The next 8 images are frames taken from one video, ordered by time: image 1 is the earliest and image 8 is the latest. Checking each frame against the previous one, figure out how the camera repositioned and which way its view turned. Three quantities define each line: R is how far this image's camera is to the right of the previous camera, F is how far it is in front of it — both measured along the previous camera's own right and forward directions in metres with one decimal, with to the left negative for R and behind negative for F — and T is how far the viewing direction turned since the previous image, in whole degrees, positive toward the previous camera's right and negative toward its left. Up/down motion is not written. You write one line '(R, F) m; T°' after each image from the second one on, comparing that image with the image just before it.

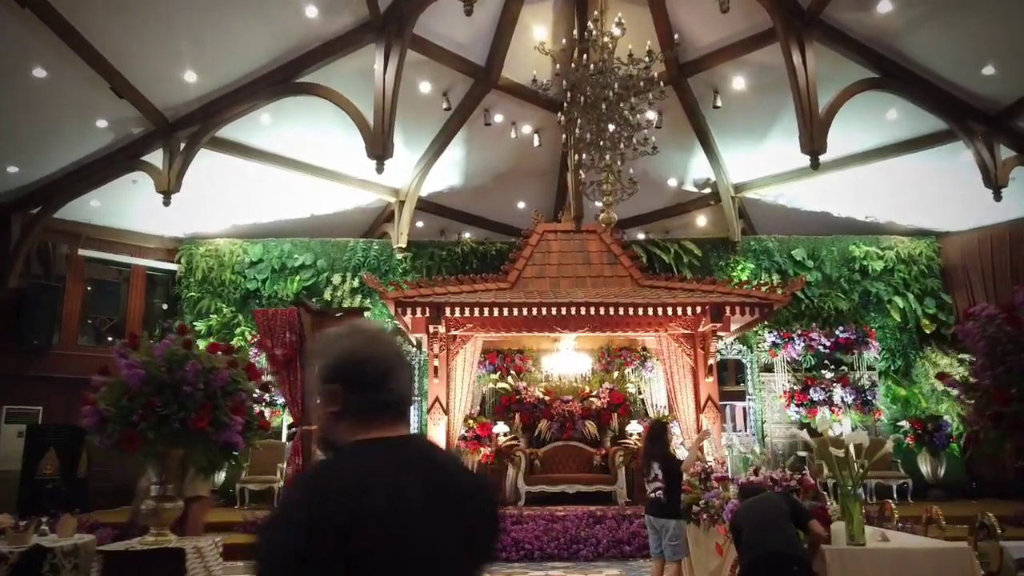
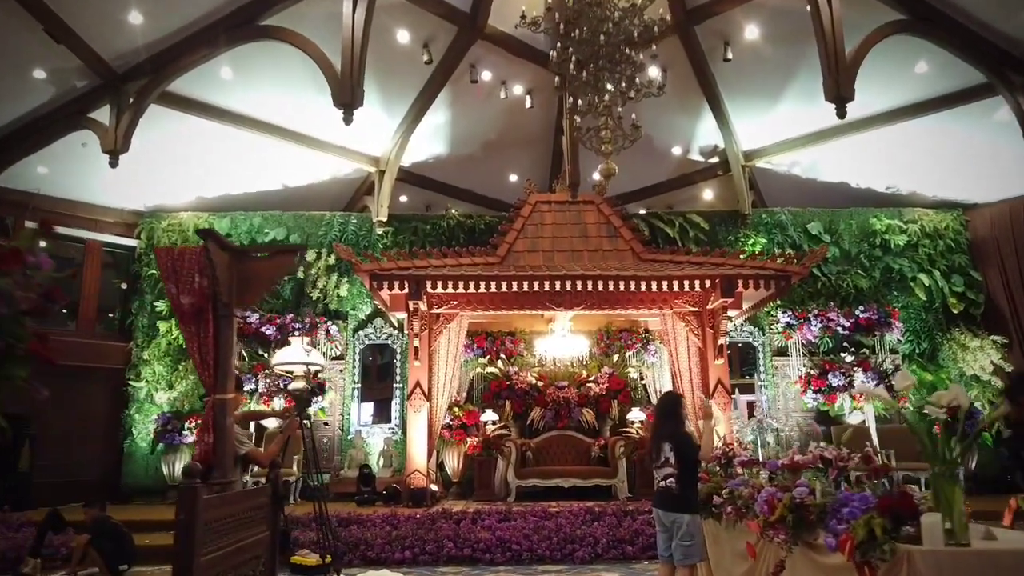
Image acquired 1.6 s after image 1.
(+0.1, +0.9) m; 0°
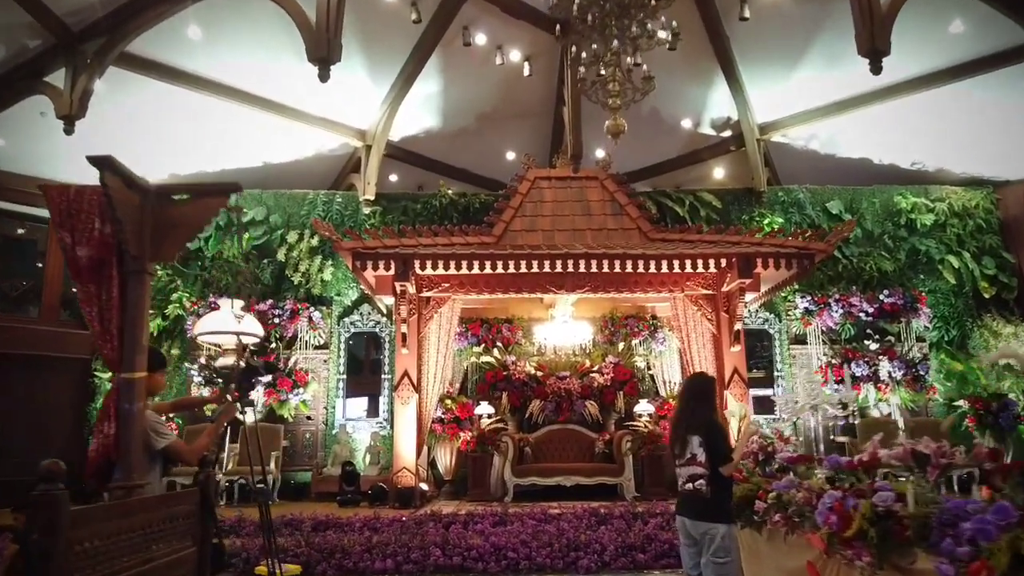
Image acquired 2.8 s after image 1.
(0.0, +0.7) m; 0°
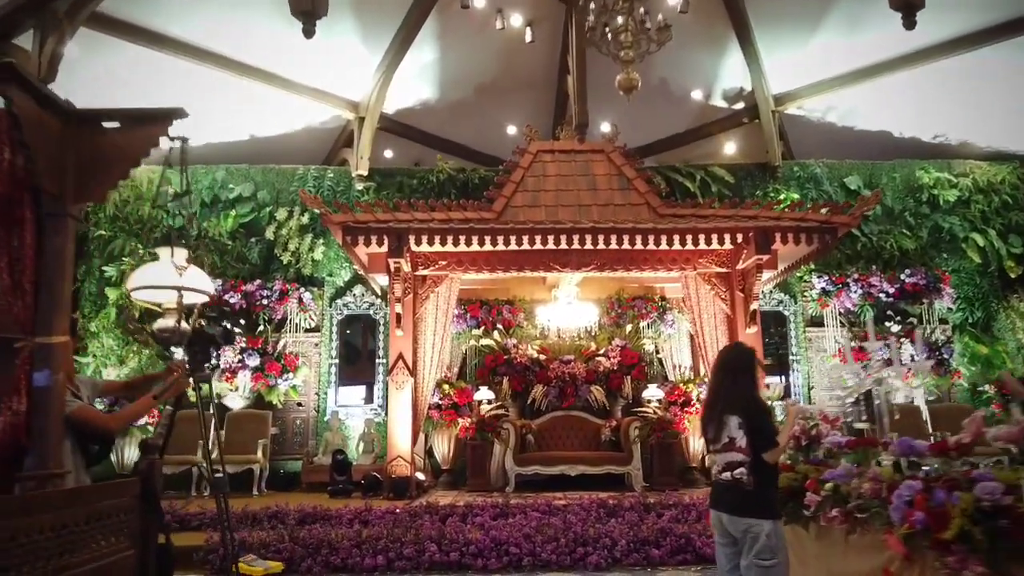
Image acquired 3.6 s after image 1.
(0.0, +0.5) m; 0°
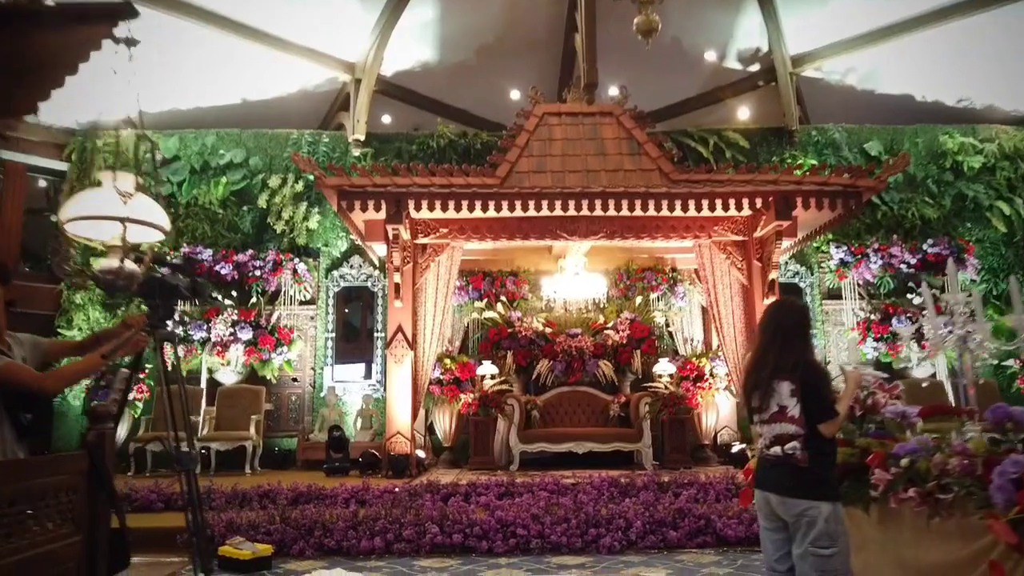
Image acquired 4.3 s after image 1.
(0.0, +0.4) m; 0°
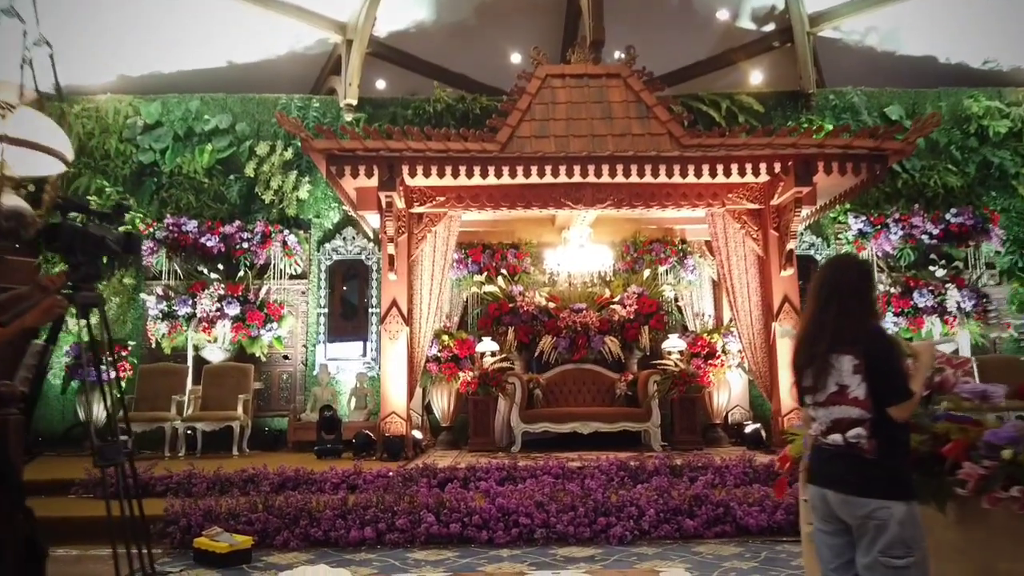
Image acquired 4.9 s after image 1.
(0.0, +0.4) m; 0°
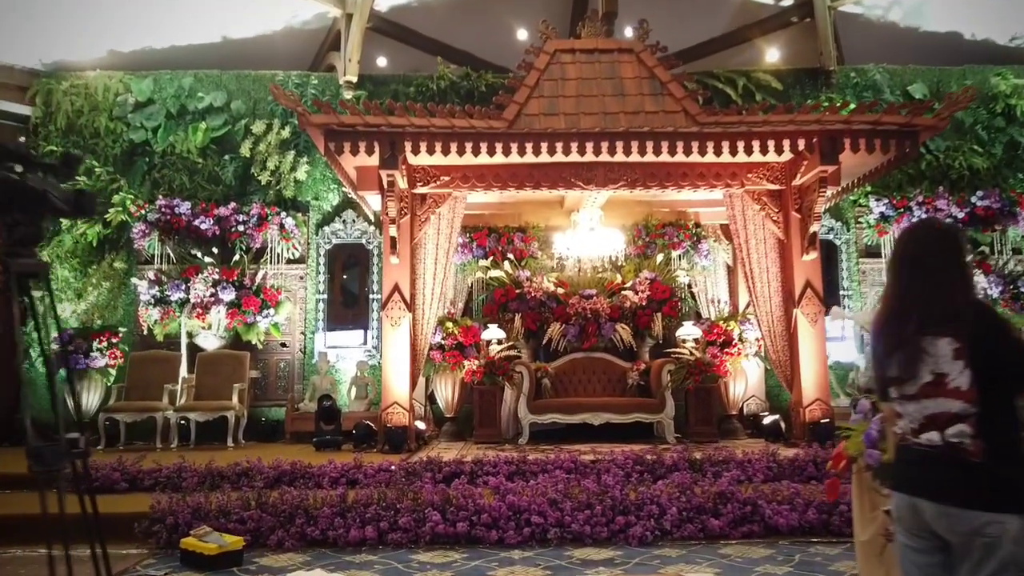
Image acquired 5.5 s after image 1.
(-0.1, +0.3) m; 0°
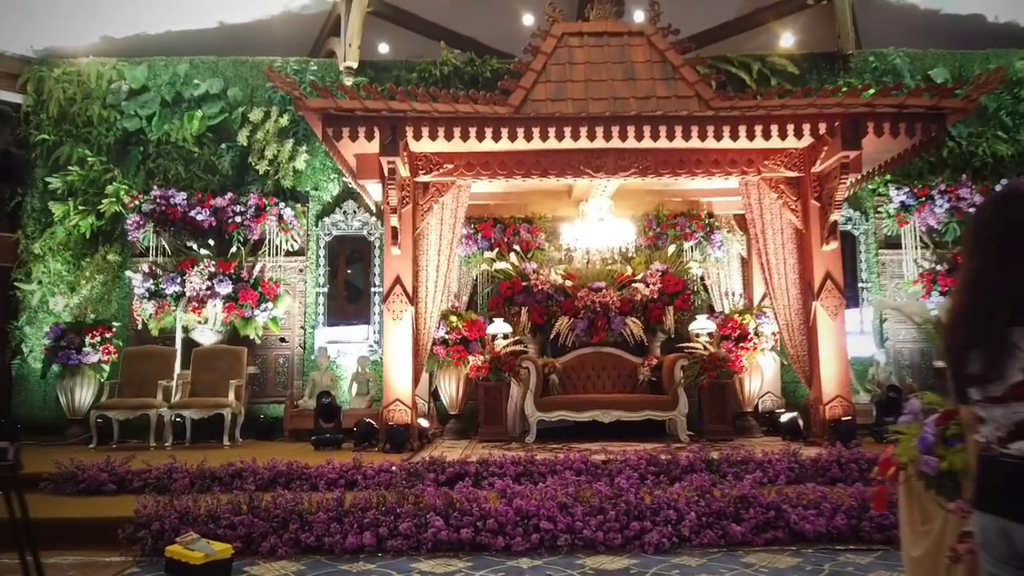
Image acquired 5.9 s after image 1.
(0.0, +0.3) m; 0°
